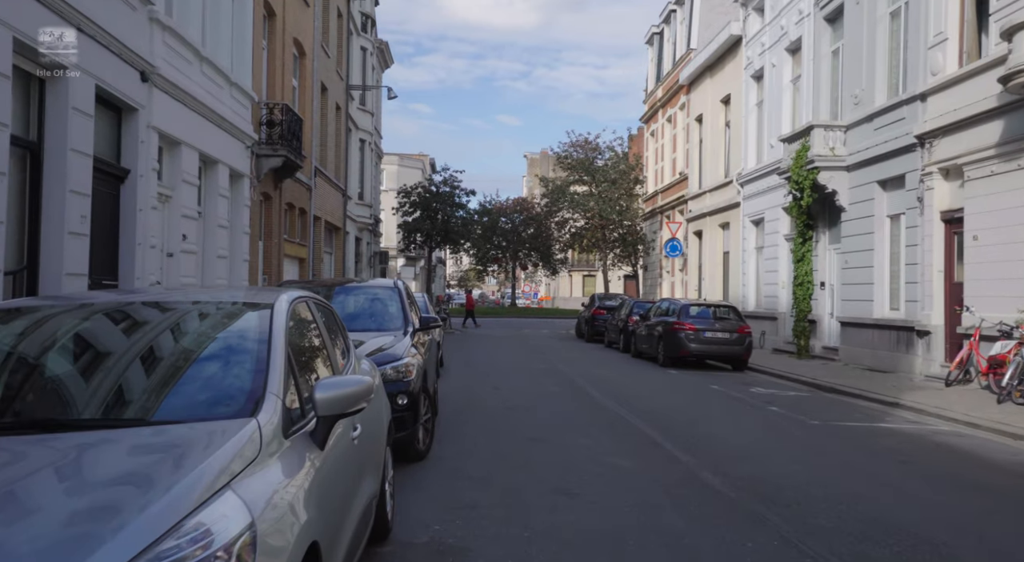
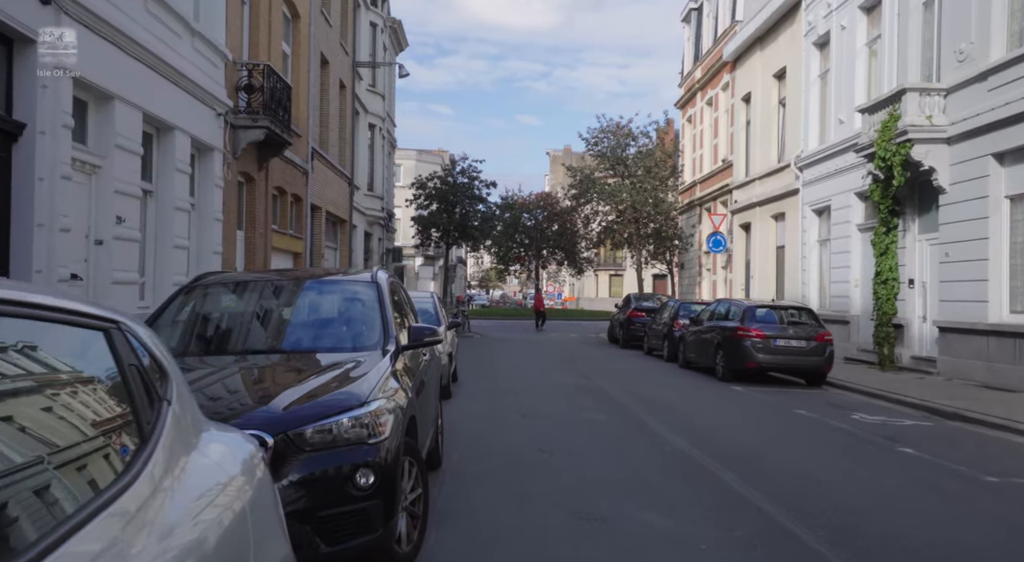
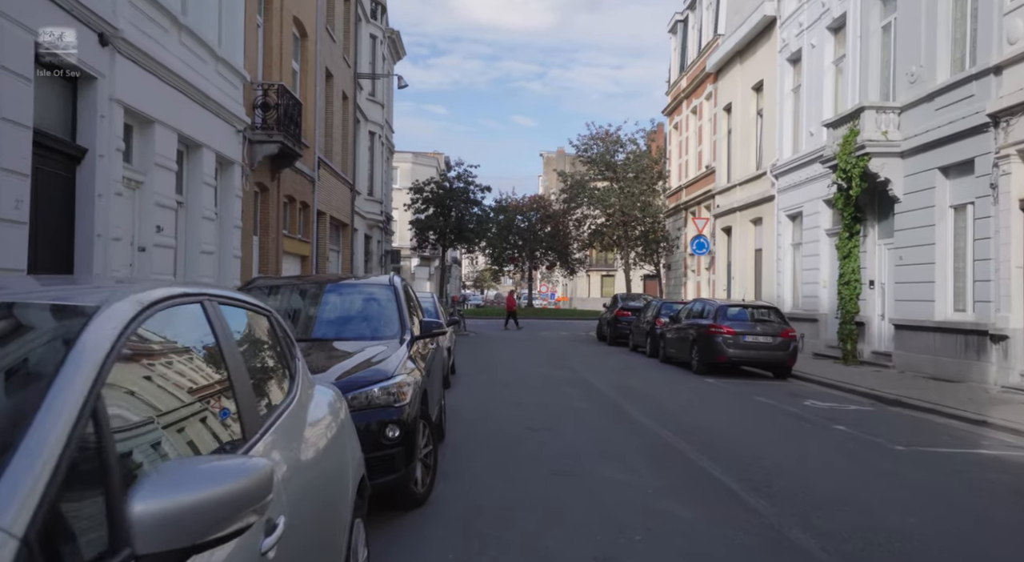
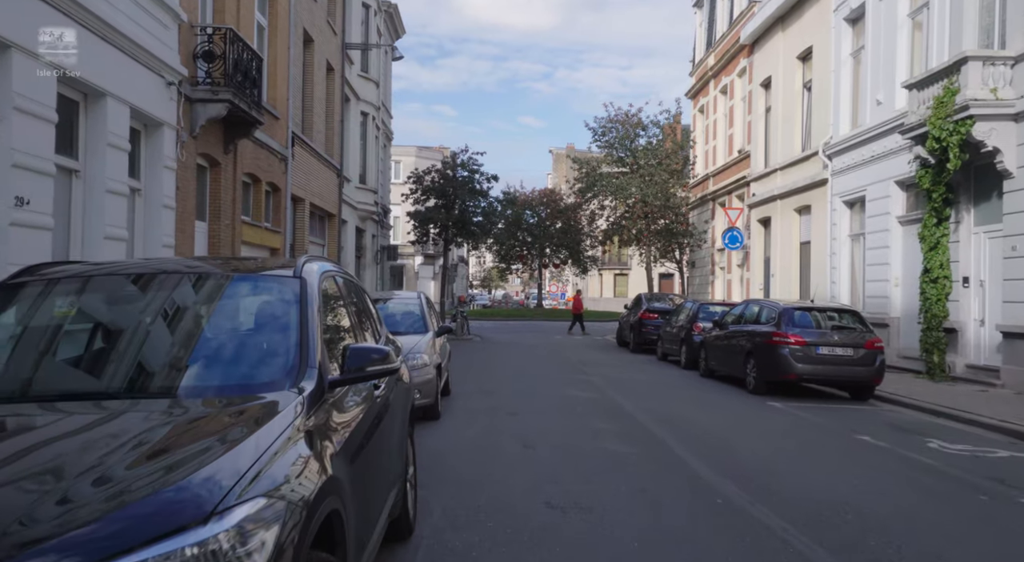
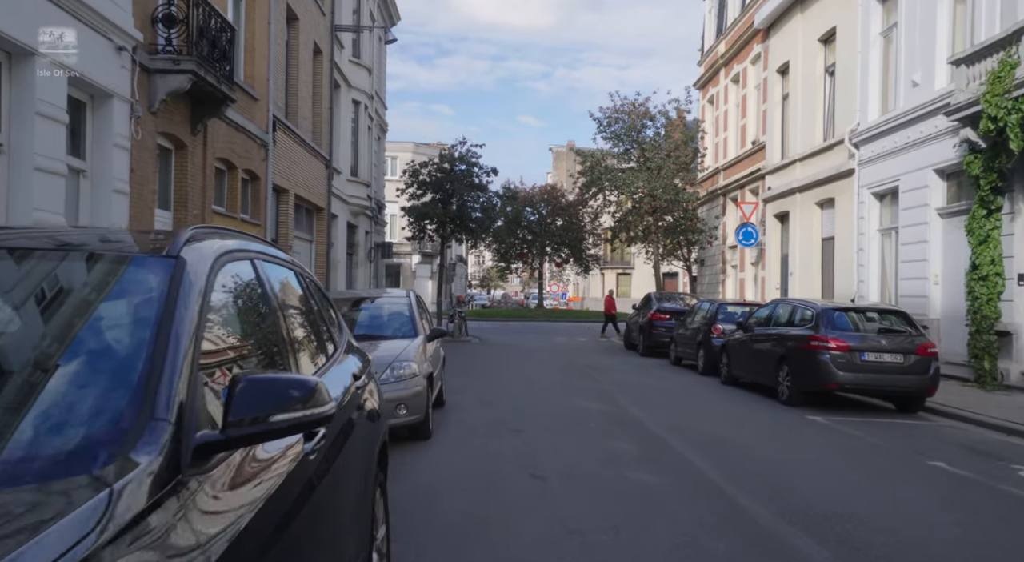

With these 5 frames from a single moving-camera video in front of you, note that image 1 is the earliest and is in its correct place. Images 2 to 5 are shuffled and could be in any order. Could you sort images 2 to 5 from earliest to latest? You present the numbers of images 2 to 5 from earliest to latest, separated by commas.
3, 2, 4, 5
